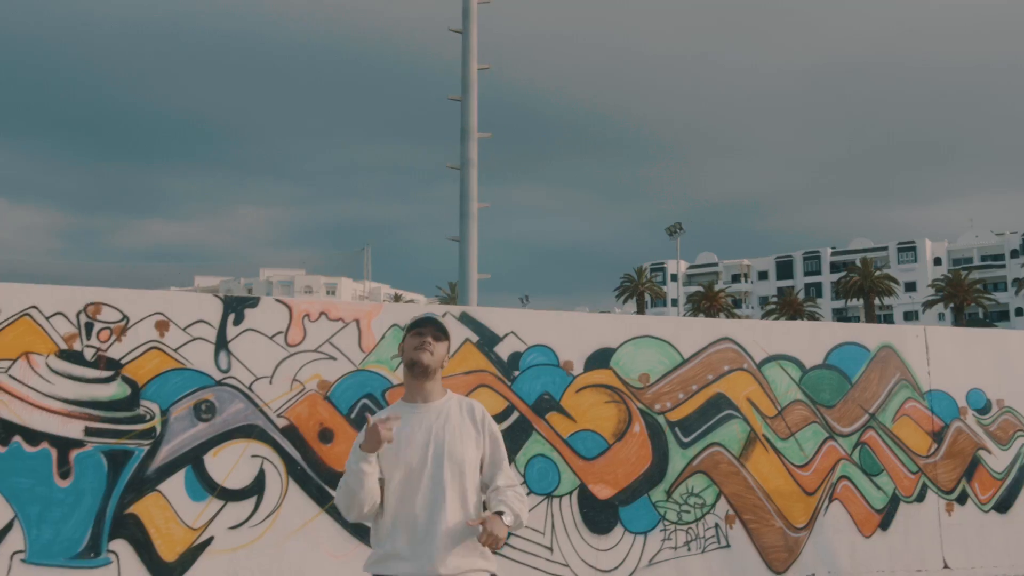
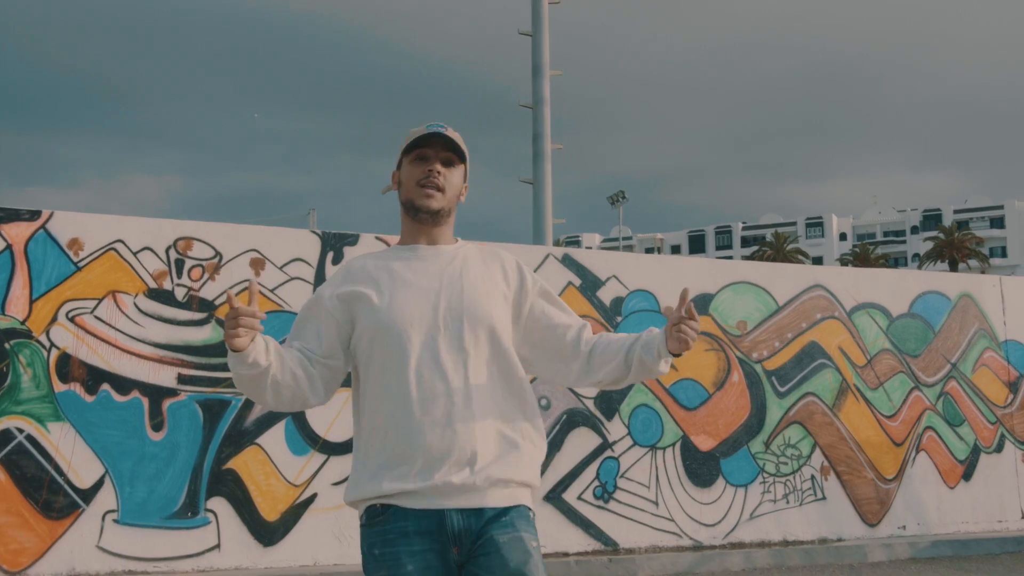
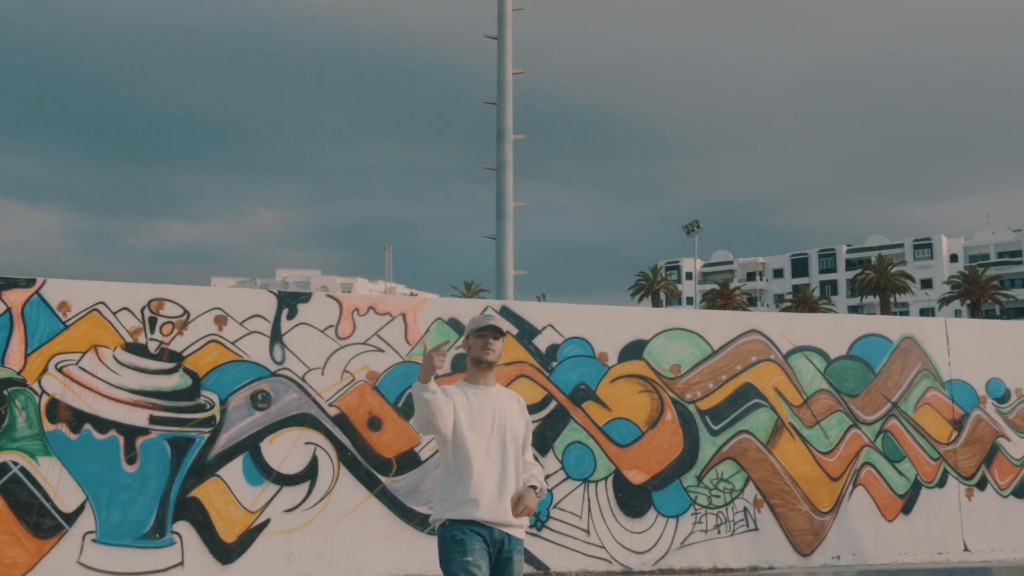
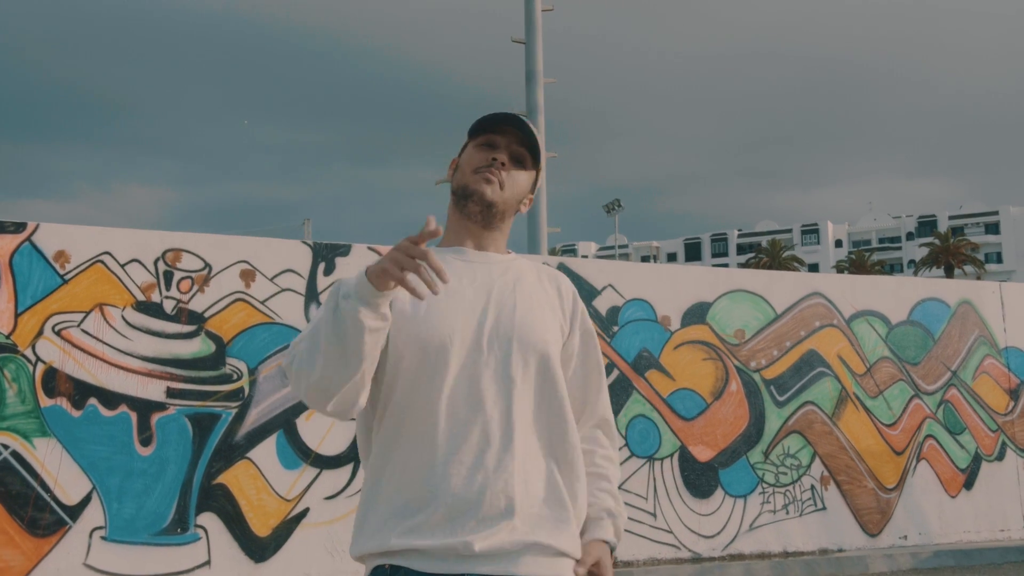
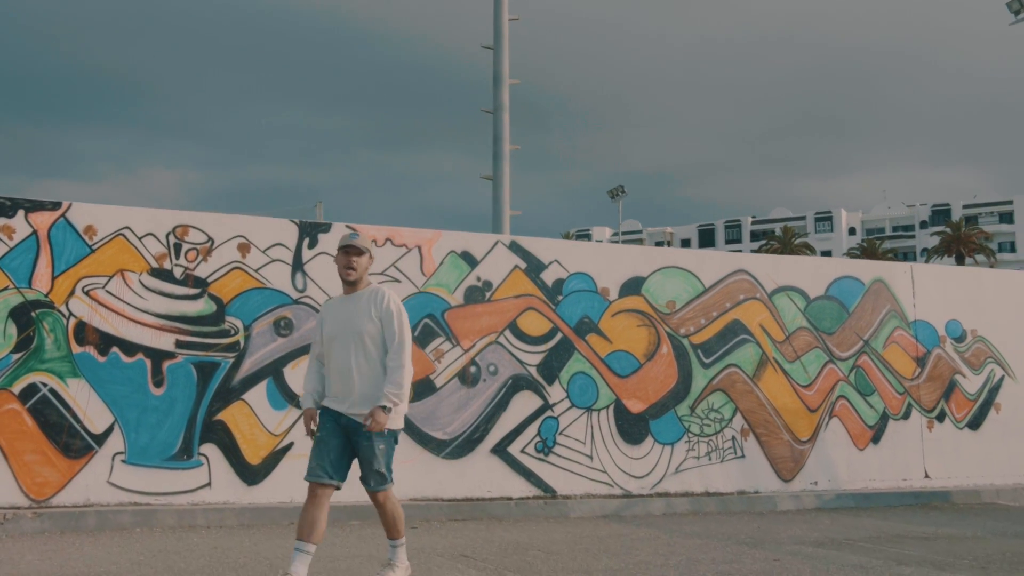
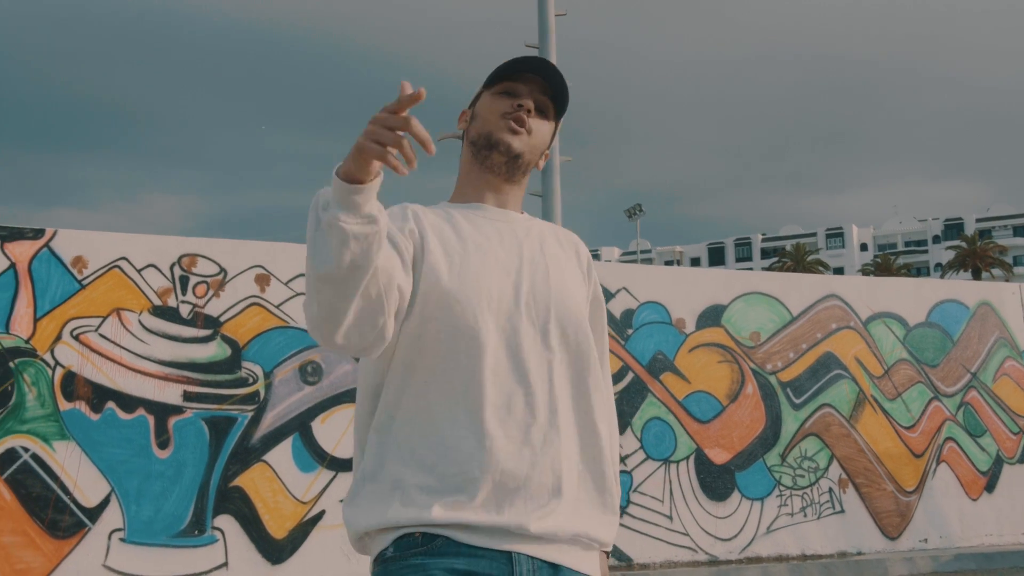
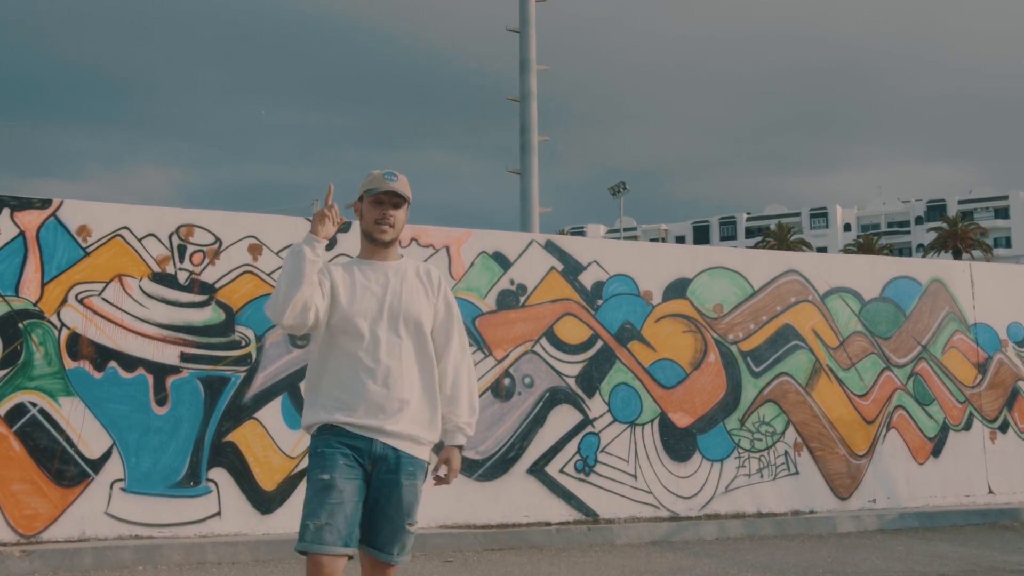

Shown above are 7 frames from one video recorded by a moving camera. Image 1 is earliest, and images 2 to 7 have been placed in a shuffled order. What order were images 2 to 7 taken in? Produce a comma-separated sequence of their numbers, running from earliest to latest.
3, 5, 7, 2, 4, 6
